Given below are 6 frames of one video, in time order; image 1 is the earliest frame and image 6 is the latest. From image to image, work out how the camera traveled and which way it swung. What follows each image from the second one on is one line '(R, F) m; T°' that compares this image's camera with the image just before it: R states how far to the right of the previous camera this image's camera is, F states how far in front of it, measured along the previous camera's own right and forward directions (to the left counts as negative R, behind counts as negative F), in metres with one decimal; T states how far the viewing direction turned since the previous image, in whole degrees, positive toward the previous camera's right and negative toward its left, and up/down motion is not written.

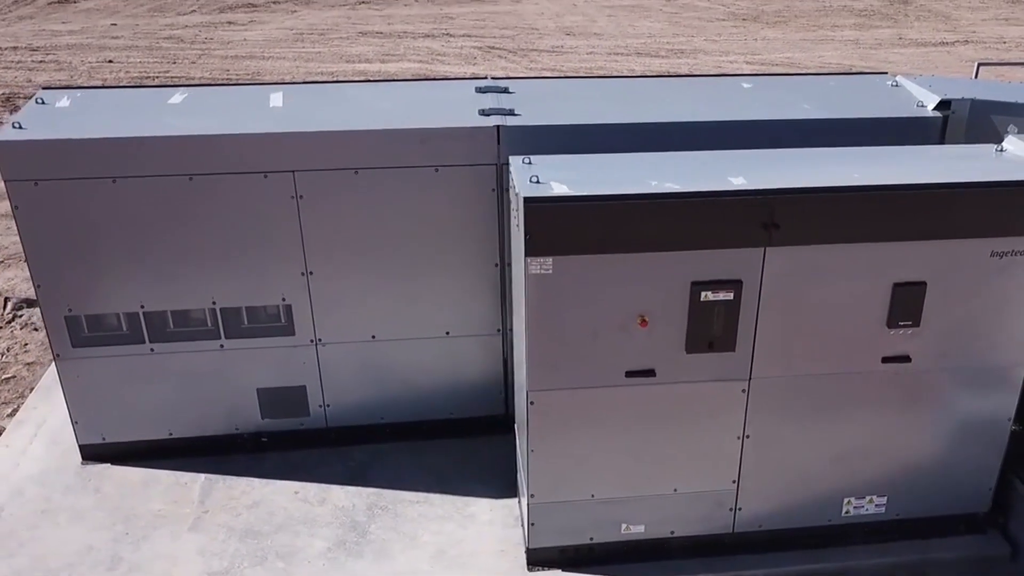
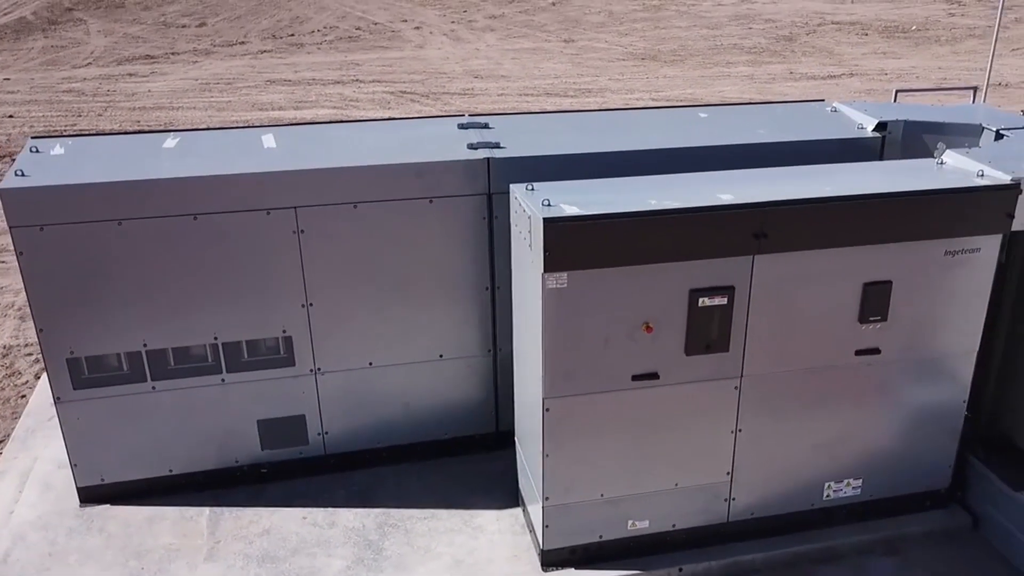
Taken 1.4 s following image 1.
(-0.4, -0.2) m; +6°
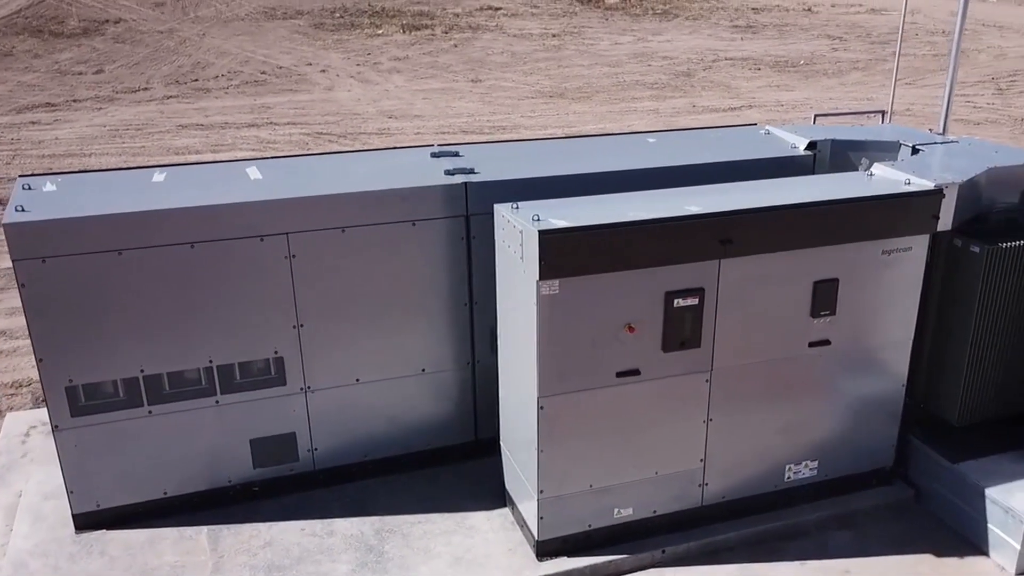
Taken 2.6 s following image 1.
(-0.4, -0.3) m; +6°
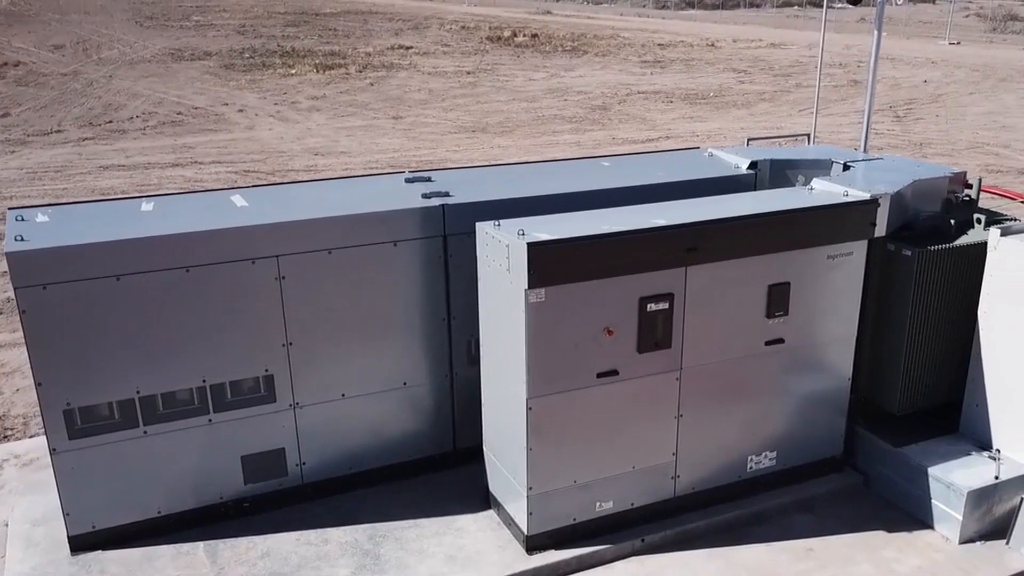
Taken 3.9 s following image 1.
(-0.3, -0.3) m; +5°
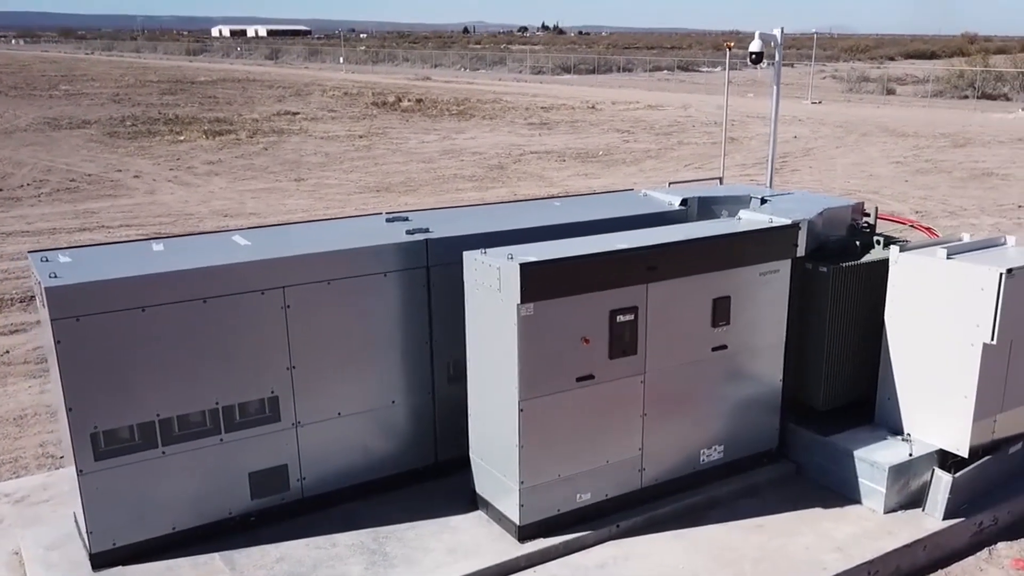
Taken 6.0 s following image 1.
(-0.5, -0.6) m; +7°
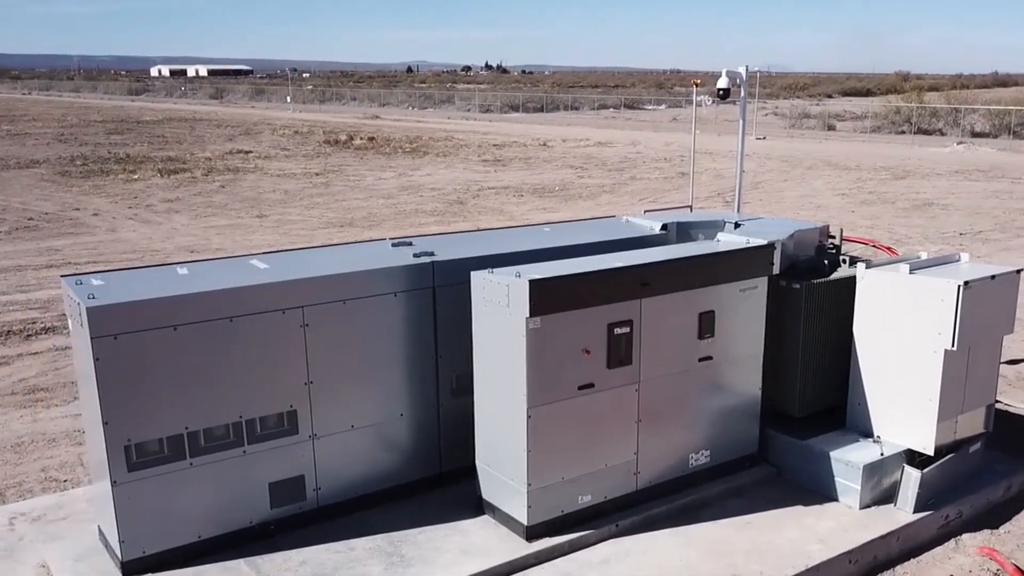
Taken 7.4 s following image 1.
(-0.3, -0.4) m; +3°
